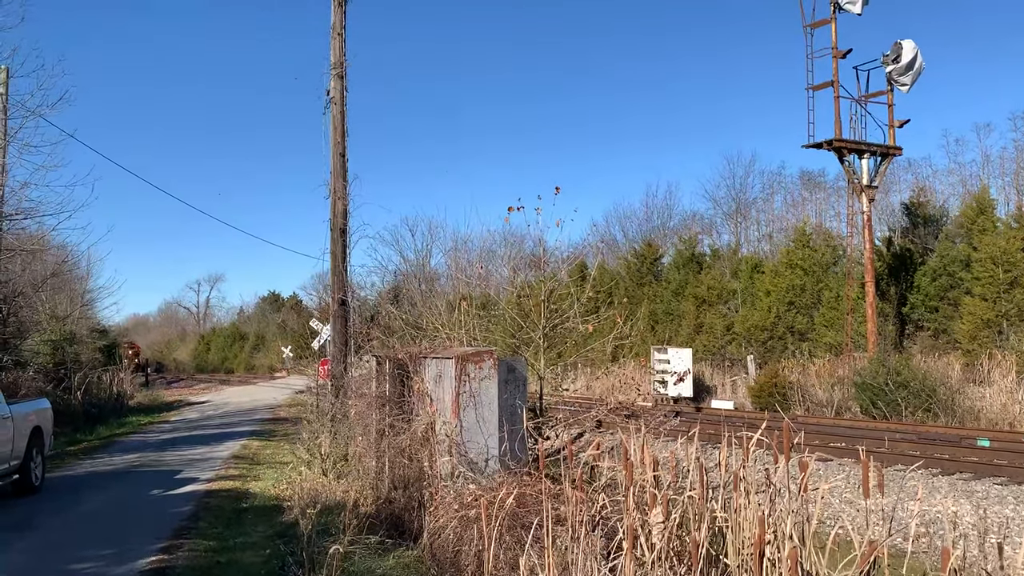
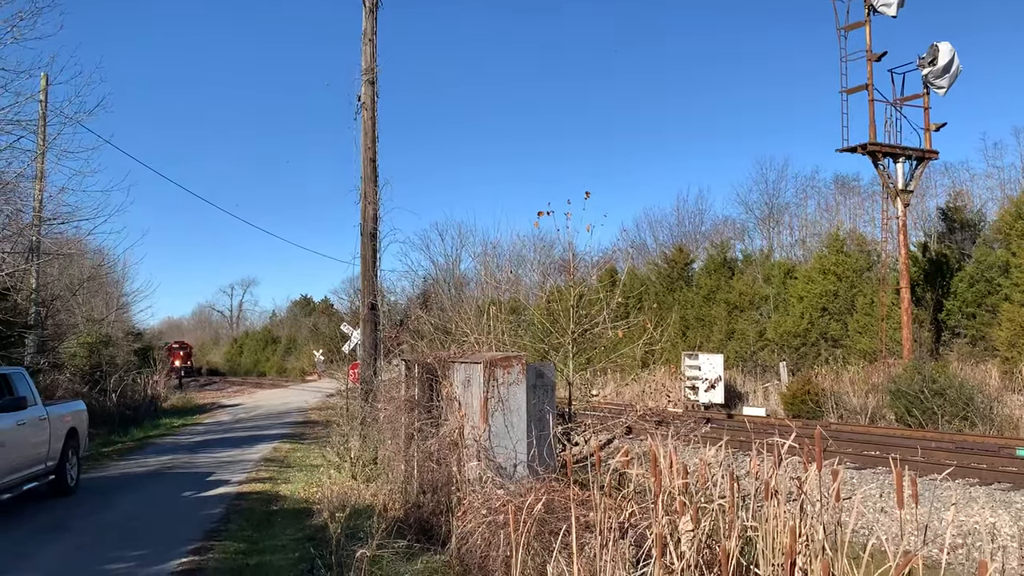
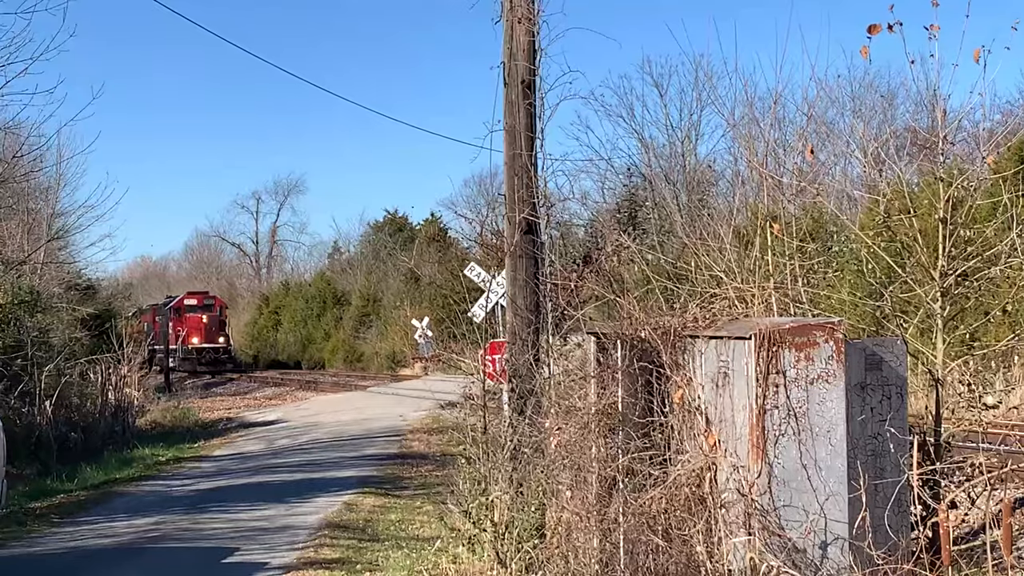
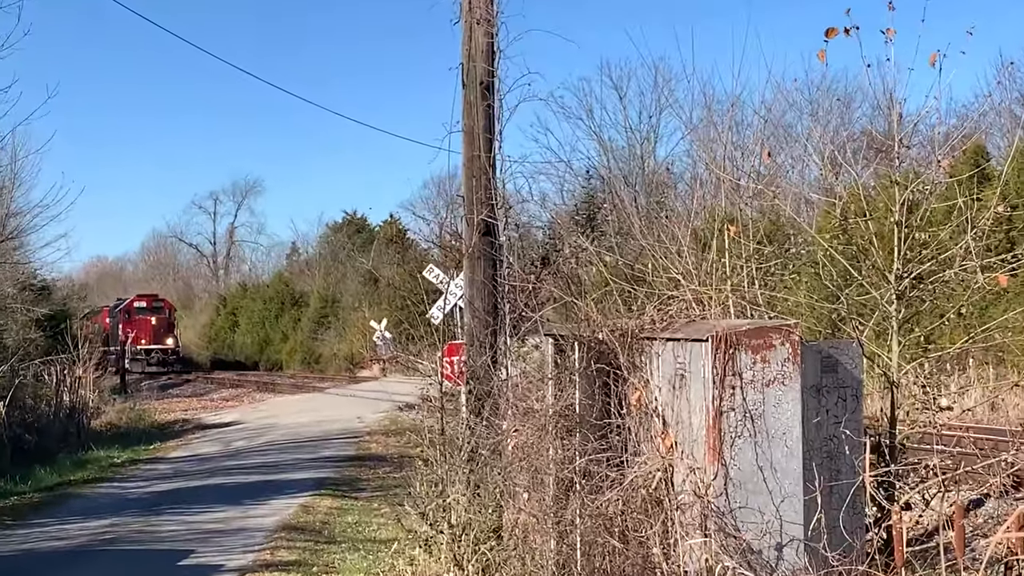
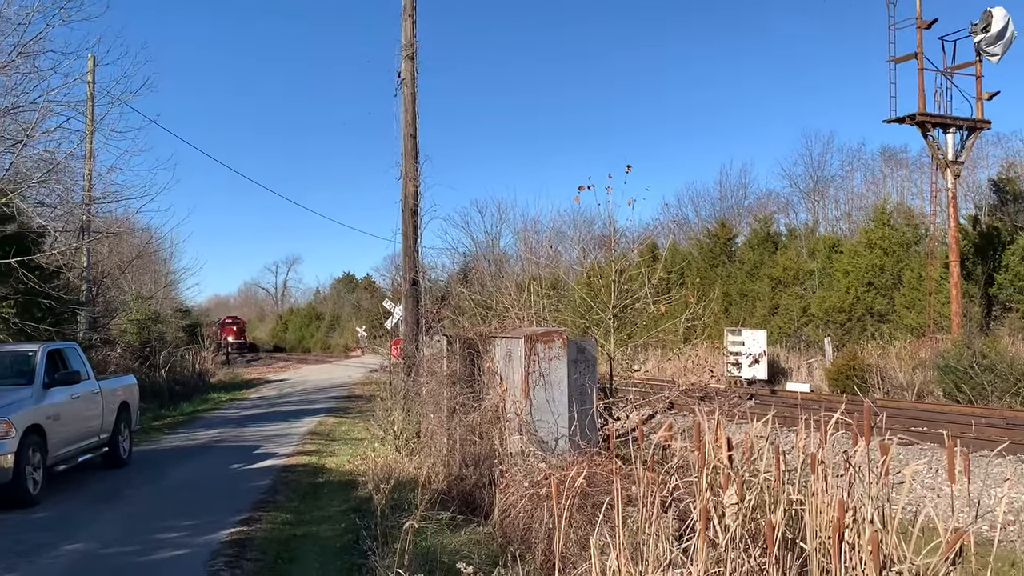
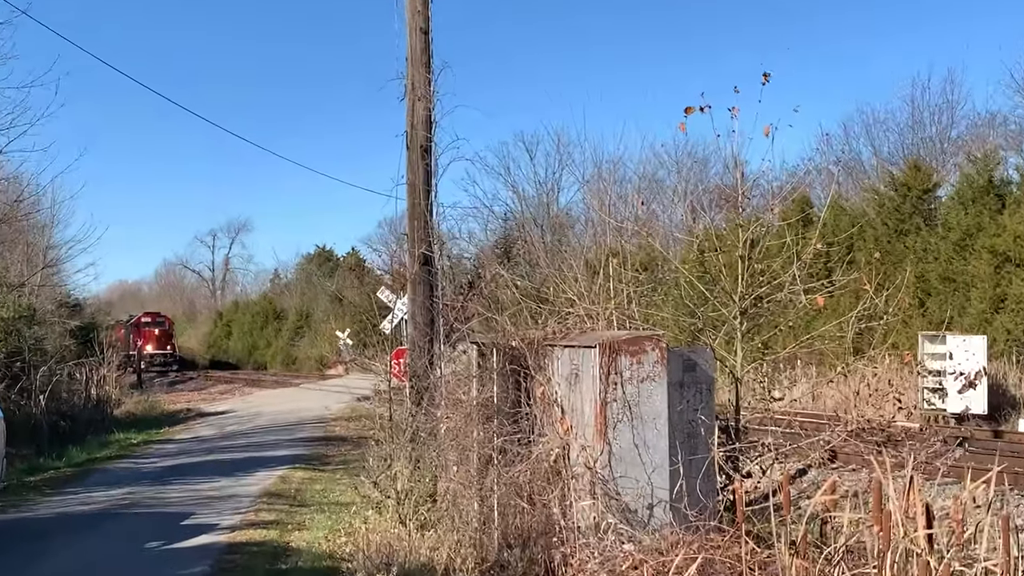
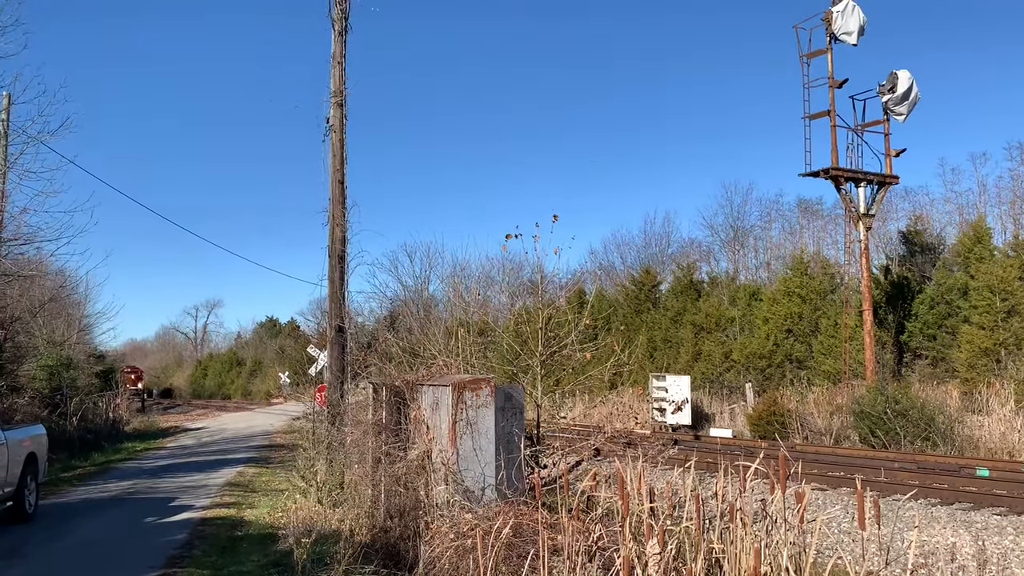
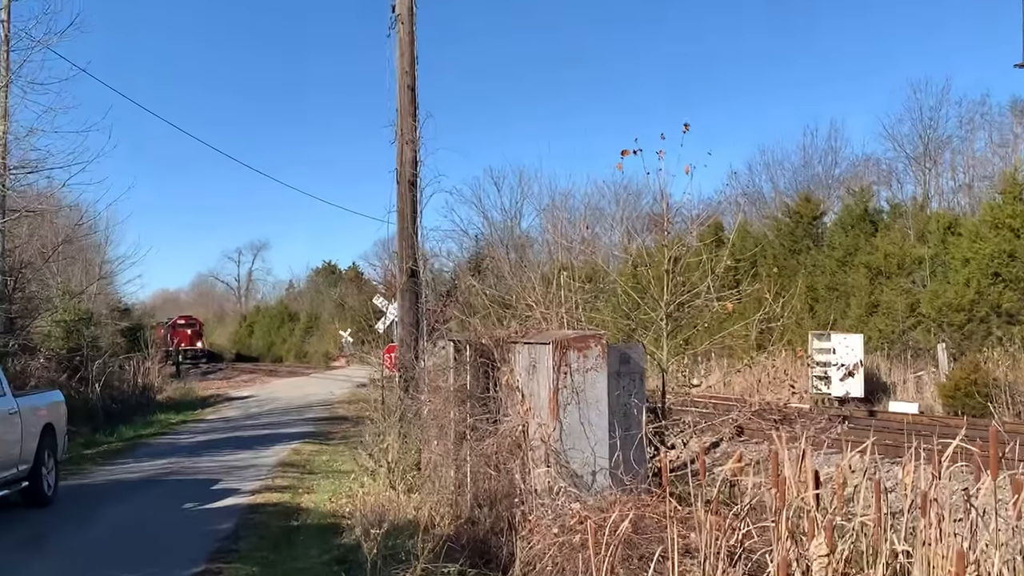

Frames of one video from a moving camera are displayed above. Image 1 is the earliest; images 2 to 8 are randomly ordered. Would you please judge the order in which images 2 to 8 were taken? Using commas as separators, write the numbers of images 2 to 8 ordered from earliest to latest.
7, 2, 5, 8, 6, 4, 3
